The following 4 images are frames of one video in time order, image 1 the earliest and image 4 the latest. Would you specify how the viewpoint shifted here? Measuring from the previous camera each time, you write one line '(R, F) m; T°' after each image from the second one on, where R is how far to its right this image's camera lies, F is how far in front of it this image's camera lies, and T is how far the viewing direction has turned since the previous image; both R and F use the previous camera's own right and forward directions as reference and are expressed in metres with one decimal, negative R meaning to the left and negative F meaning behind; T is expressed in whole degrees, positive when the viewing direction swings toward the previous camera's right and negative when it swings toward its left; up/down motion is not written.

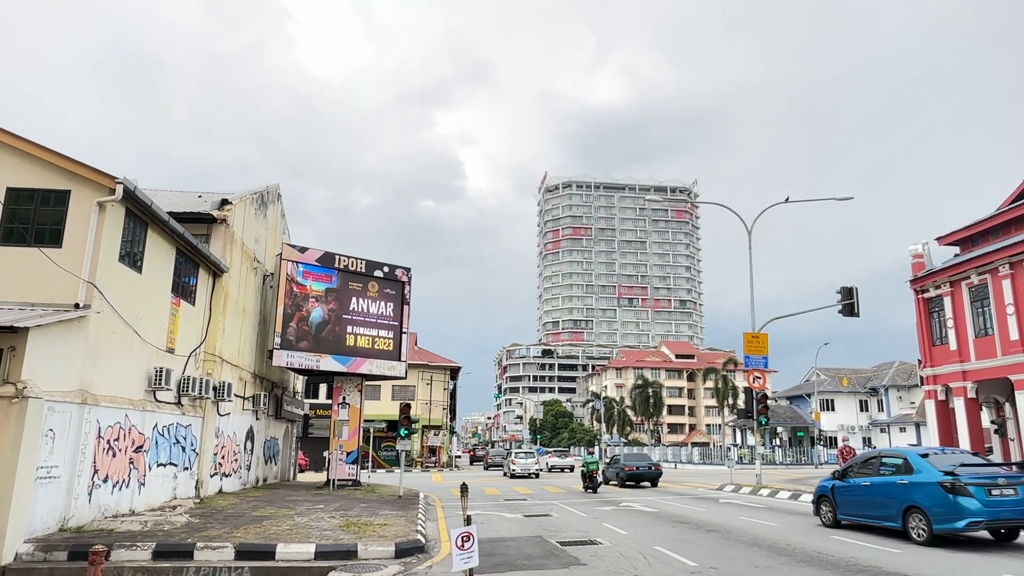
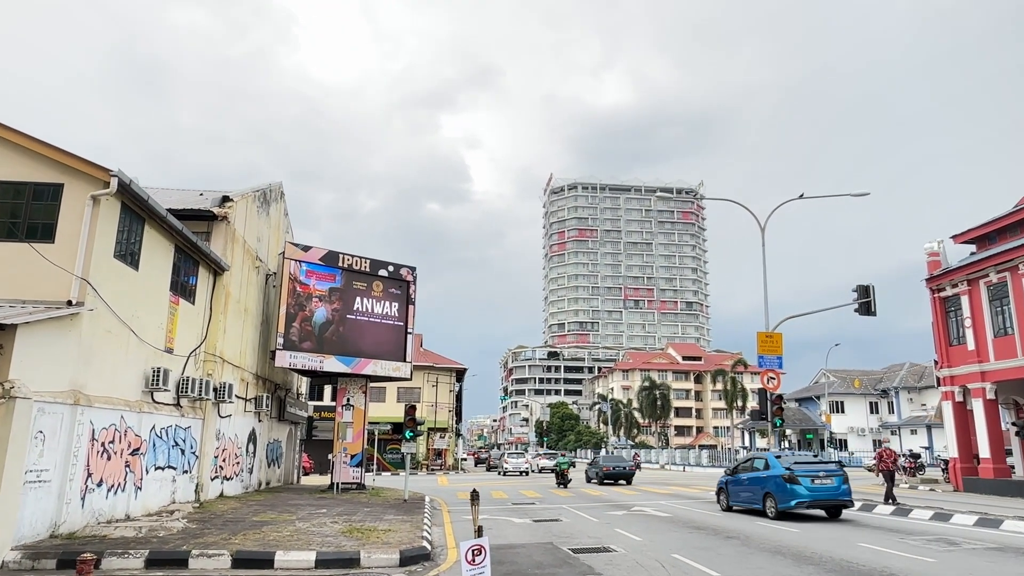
(-0.1, +0.5) m; 0°
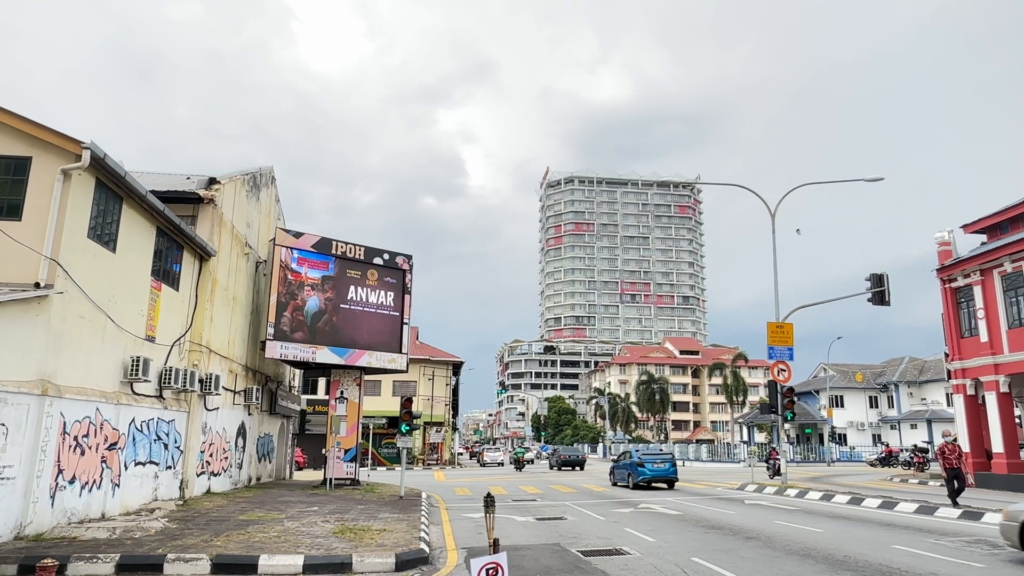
(-0.2, +0.9) m; 0°
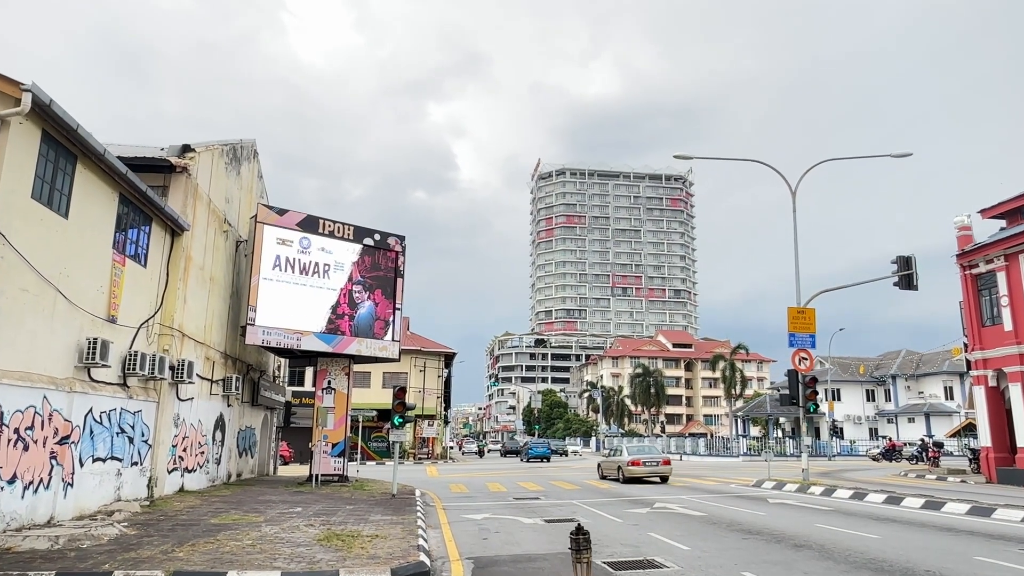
(-0.4, +1.6) m; +1°
